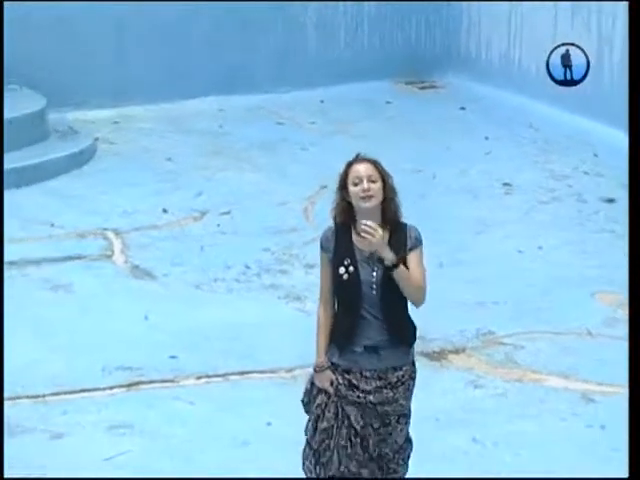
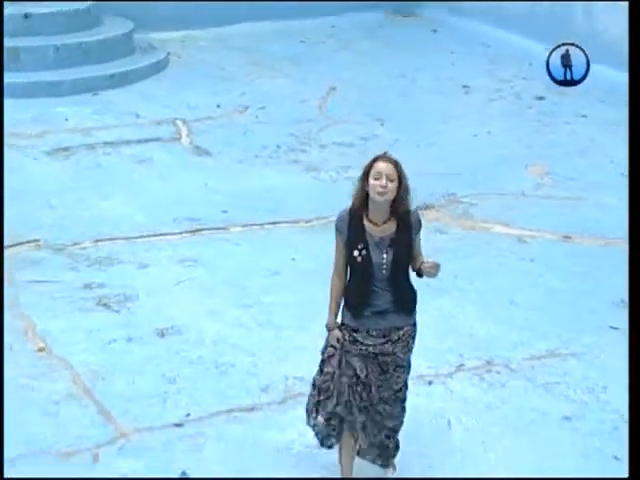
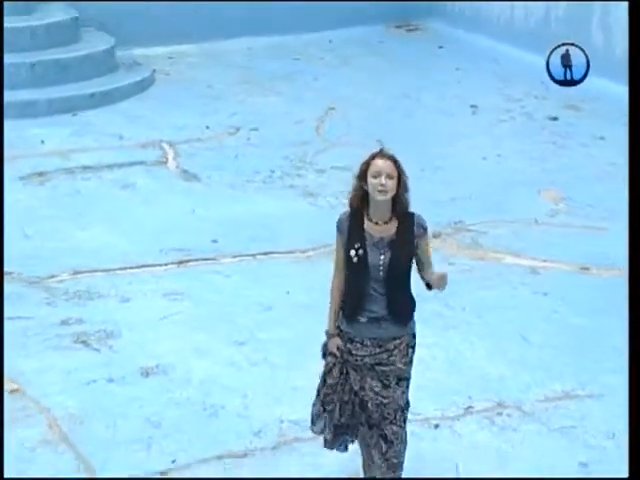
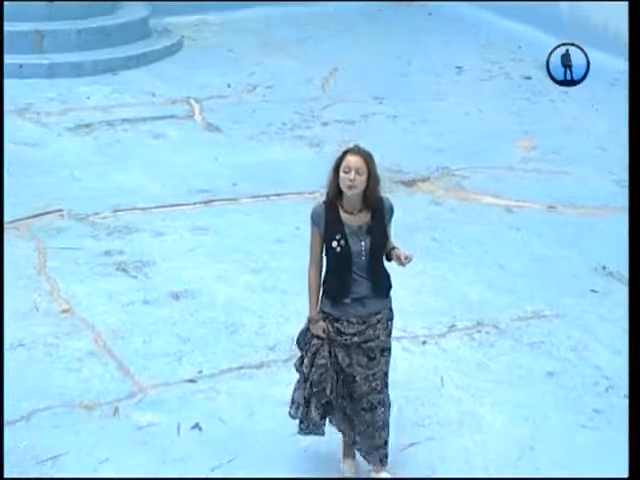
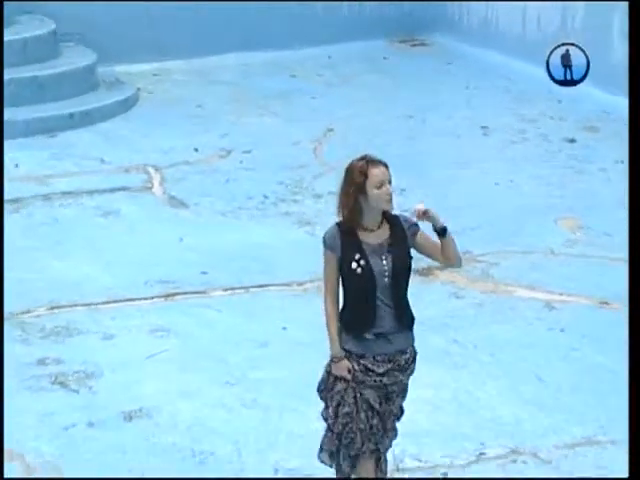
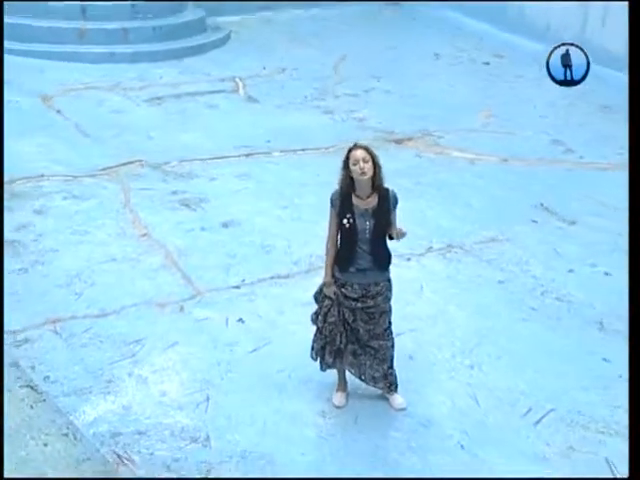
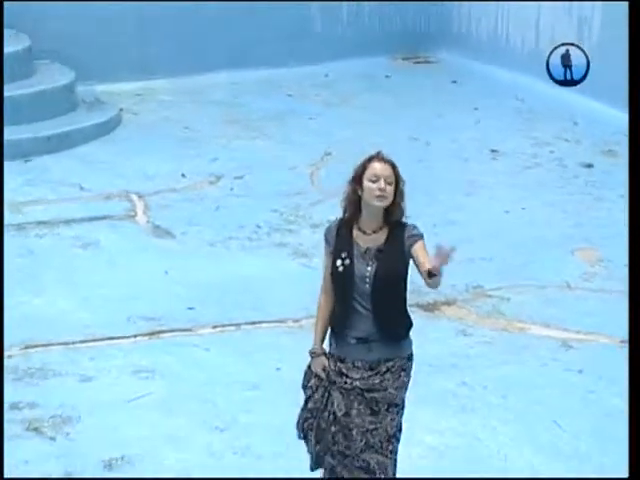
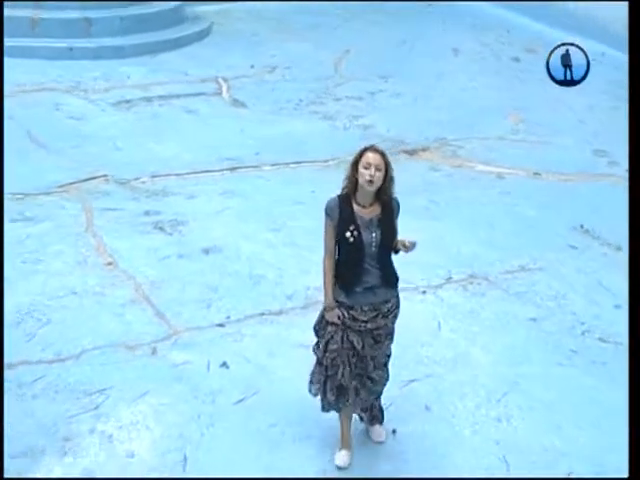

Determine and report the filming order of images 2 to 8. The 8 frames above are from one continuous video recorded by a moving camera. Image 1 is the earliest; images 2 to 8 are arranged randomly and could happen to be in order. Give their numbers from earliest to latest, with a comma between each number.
7, 5, 3, 2, 4, 8, 6
